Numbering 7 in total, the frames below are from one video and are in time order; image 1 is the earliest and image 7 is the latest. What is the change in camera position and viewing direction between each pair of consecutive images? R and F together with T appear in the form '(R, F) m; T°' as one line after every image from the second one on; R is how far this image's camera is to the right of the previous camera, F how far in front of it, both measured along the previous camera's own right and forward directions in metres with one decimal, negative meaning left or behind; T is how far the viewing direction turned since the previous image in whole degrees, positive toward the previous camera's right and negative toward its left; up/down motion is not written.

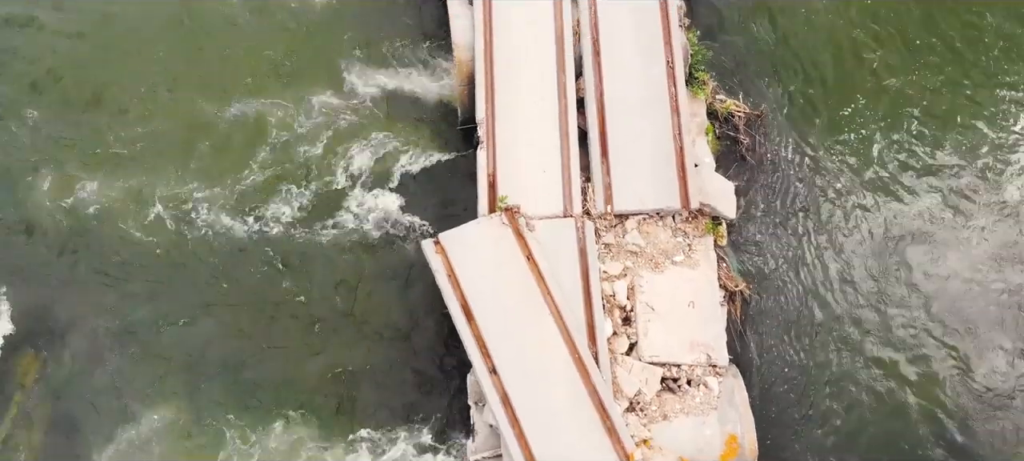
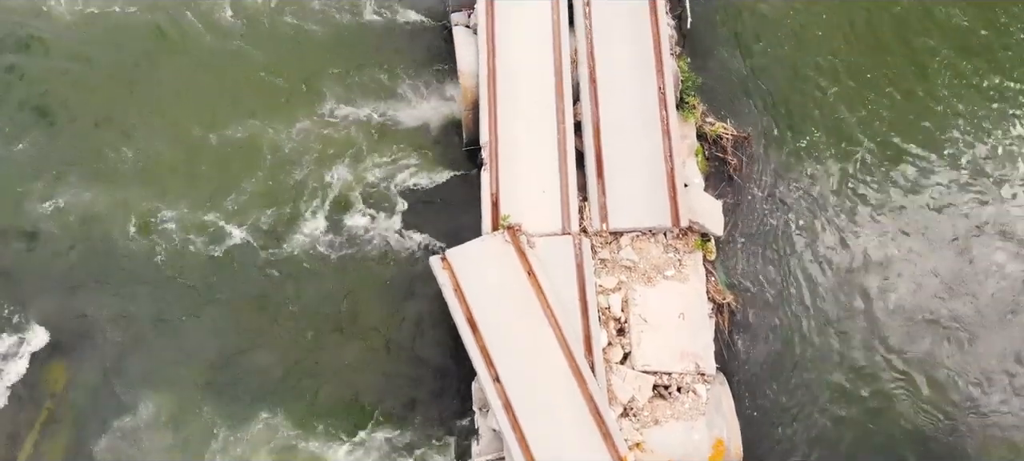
(+0.7, -0.7) m; -4°
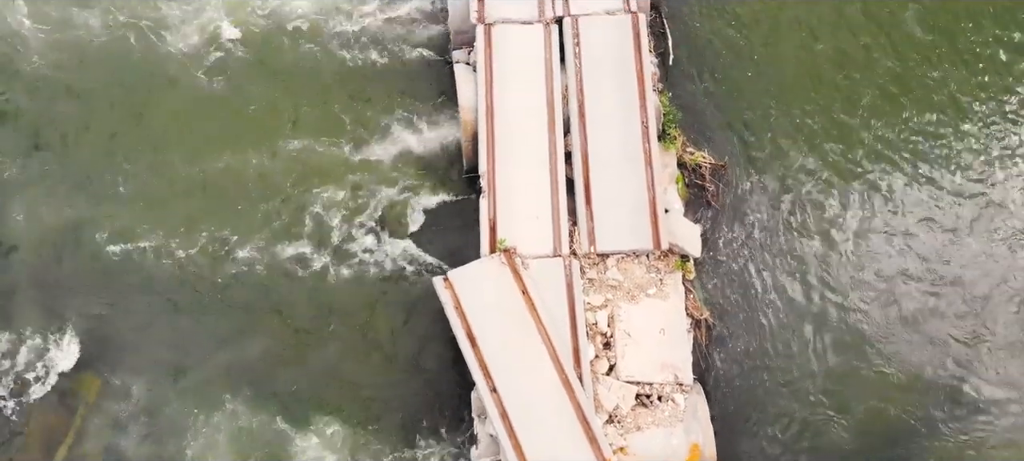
(+0.1, -0.9) m; 0°
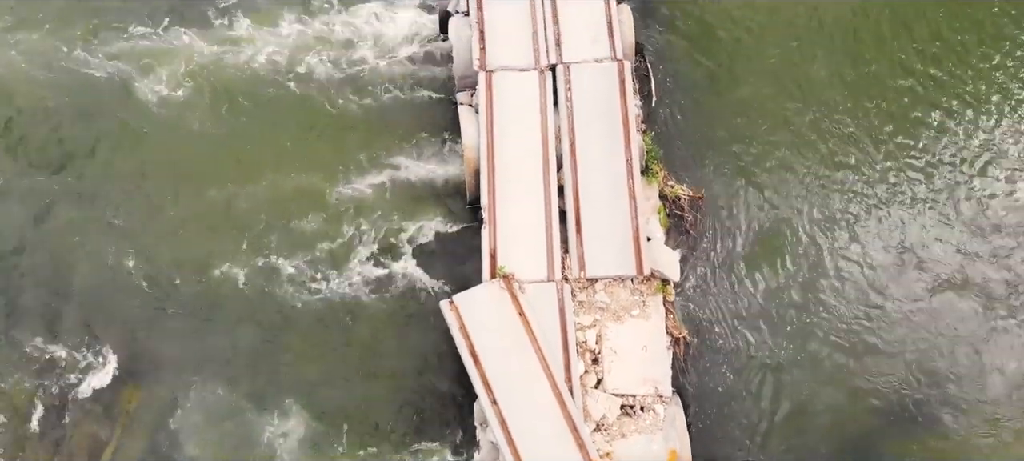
(+0.1, -1.2) m; 0°
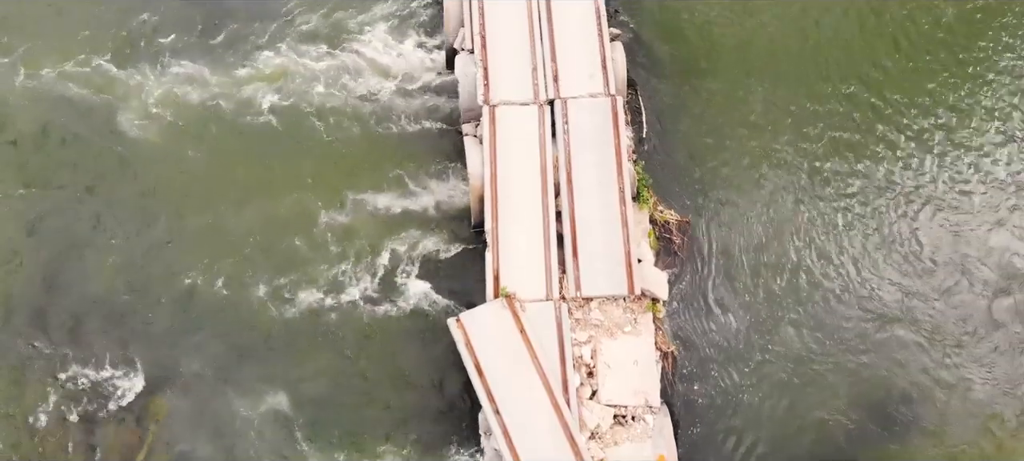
(0.0, -0.9) m; 0°
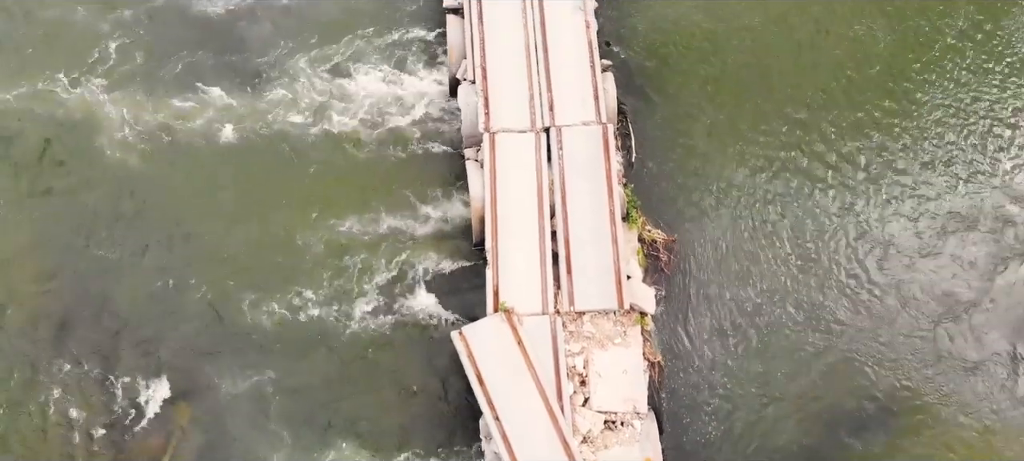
(+0.1, -1.0) m; 0°
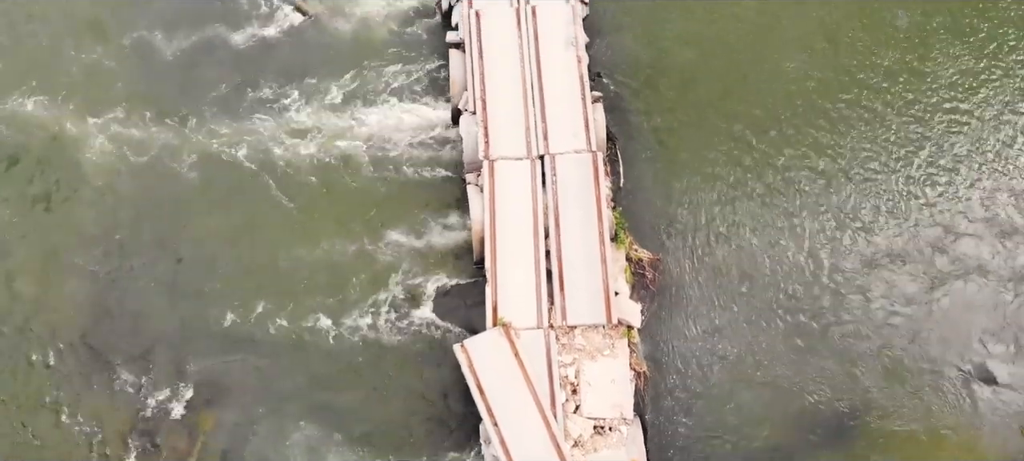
(+0.1, -1.2) m; 0°
